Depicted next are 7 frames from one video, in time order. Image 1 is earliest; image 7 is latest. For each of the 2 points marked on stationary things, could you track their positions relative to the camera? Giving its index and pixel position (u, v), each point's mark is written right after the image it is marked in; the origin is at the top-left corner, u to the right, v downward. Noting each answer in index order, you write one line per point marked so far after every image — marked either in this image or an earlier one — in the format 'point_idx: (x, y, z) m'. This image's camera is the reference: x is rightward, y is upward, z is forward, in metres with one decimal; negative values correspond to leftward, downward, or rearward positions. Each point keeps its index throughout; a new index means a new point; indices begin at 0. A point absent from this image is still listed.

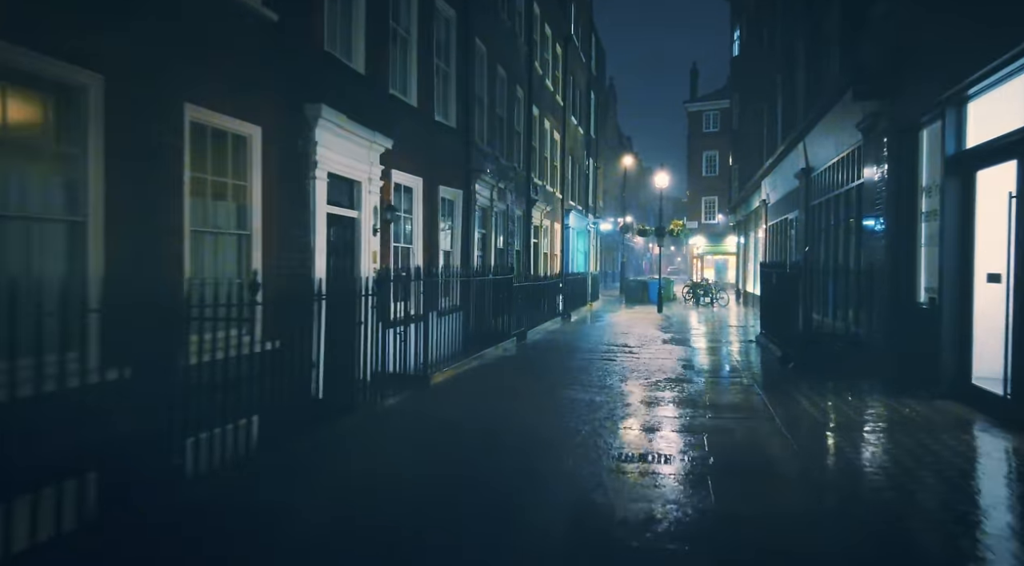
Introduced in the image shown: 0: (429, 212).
0: (-1.3, +1.1, +11.1) m
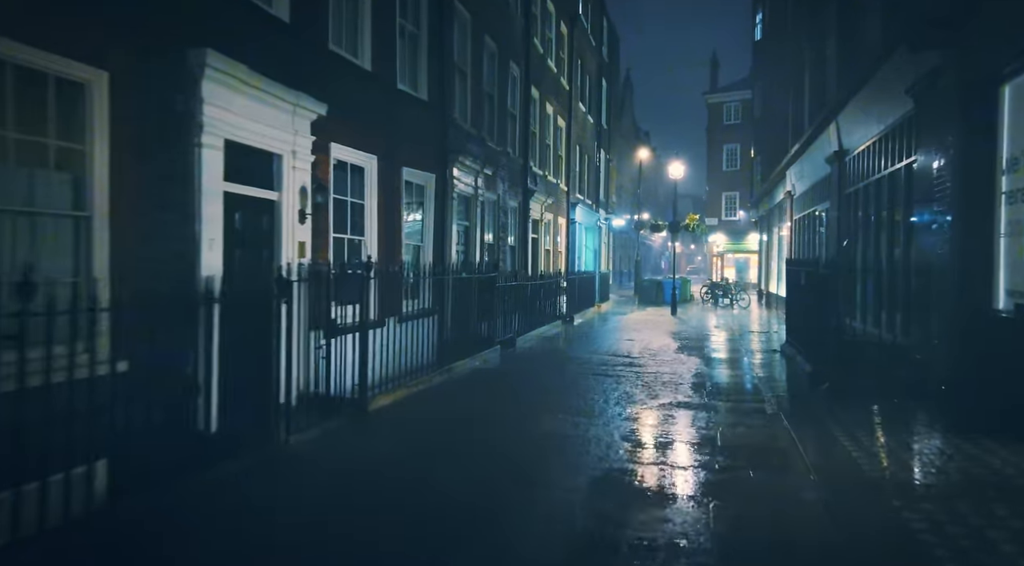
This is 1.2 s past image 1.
0: (-1.7, +1.1, +9.3) m
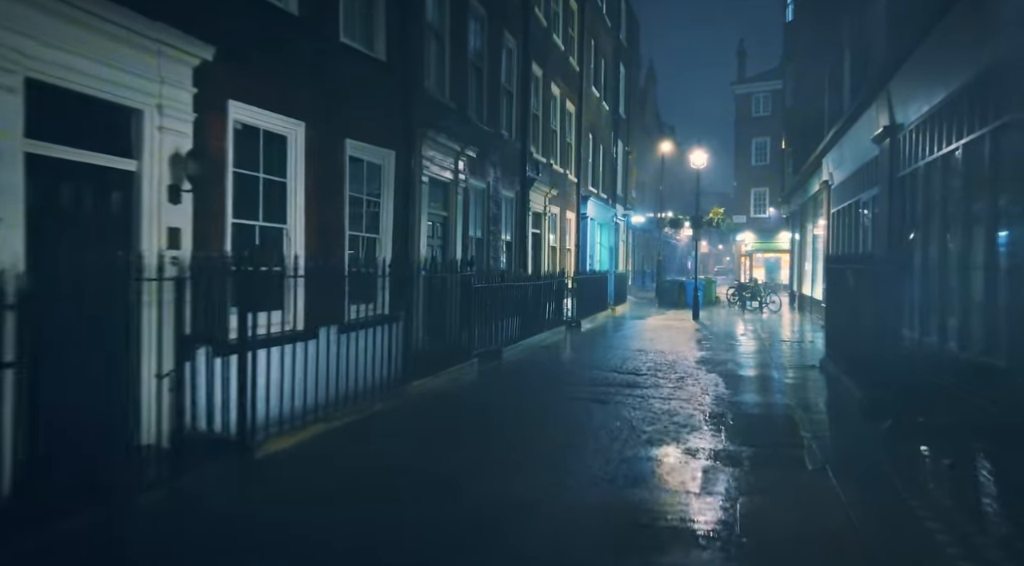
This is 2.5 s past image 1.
0: (-2.0, +1.1, +7.5) m
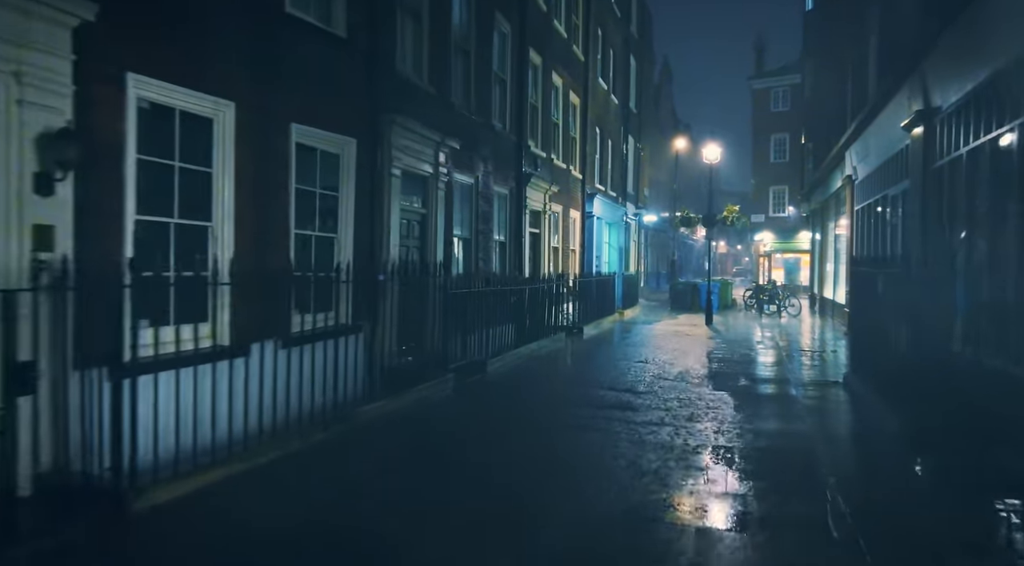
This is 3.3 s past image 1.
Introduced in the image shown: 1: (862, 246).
0: (-2.3, +1.1, +6.4) m
1: (+8.0, +0.9, +15.8) m
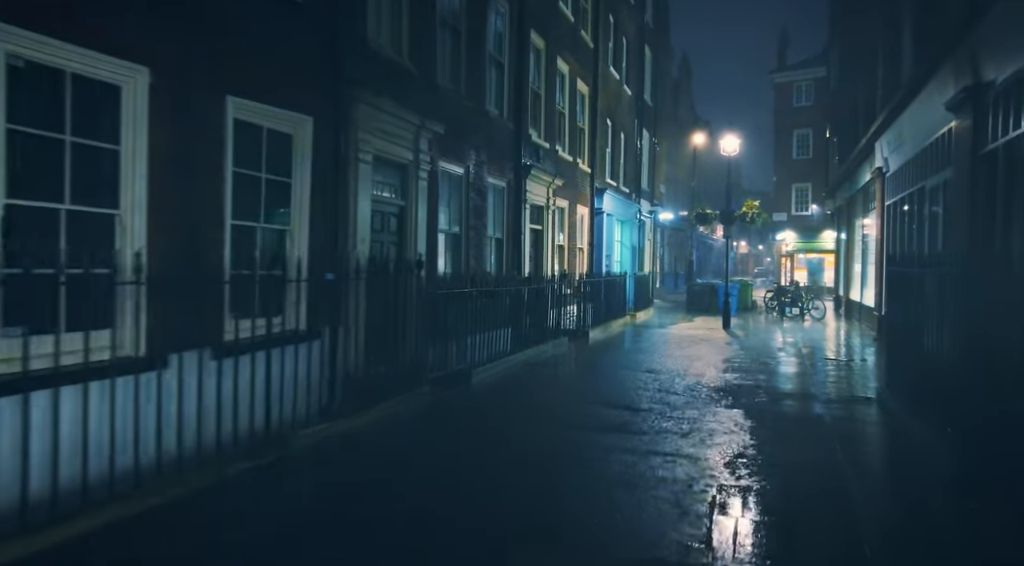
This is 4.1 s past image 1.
0: (-2.5, +1.1, +5.5) m
1: (+8.1, +0.8, +14.5) m
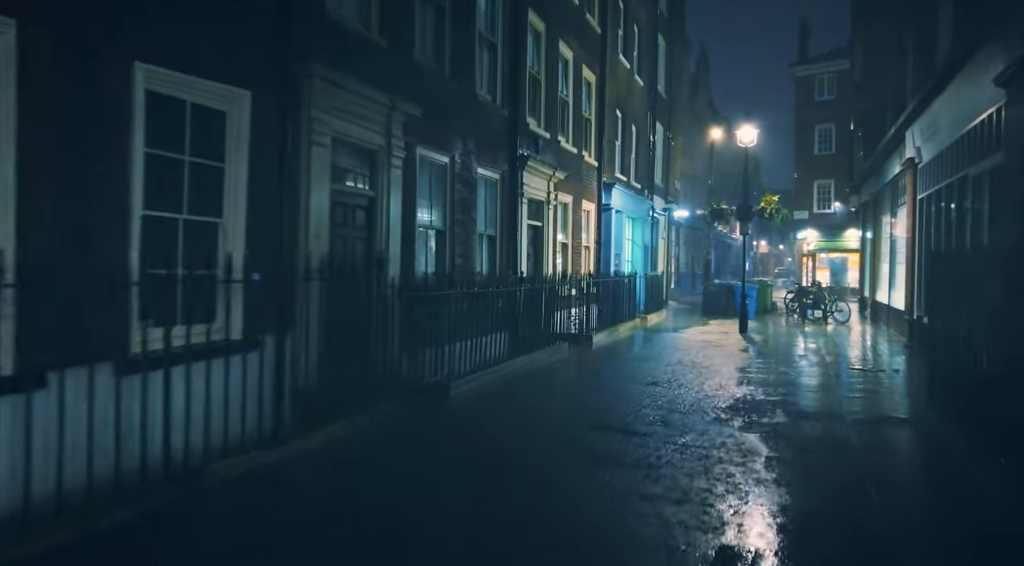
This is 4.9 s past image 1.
0: (-2.8, +1.1, +4.5) m
1: (+8.0, +0.8, +13.3) m
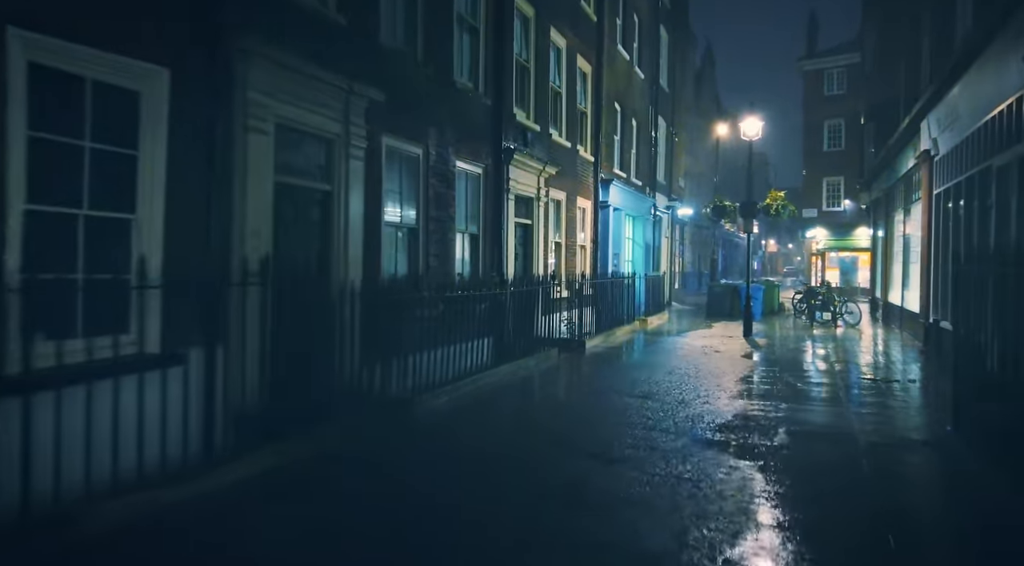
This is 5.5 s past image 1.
0: (-3.1, +1.0, +3.7) m
1: (+7.8, +0.8, +12.4) m
